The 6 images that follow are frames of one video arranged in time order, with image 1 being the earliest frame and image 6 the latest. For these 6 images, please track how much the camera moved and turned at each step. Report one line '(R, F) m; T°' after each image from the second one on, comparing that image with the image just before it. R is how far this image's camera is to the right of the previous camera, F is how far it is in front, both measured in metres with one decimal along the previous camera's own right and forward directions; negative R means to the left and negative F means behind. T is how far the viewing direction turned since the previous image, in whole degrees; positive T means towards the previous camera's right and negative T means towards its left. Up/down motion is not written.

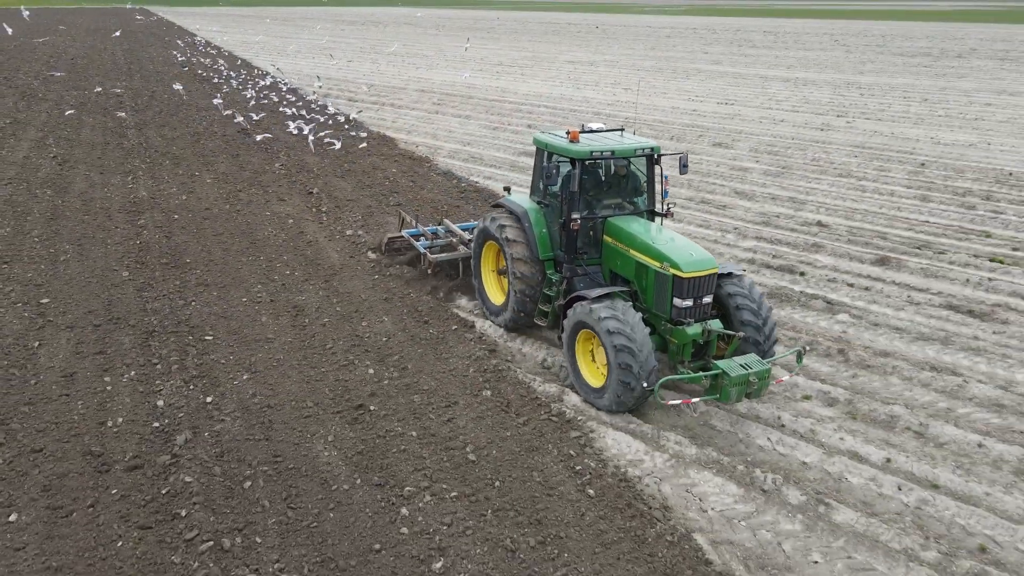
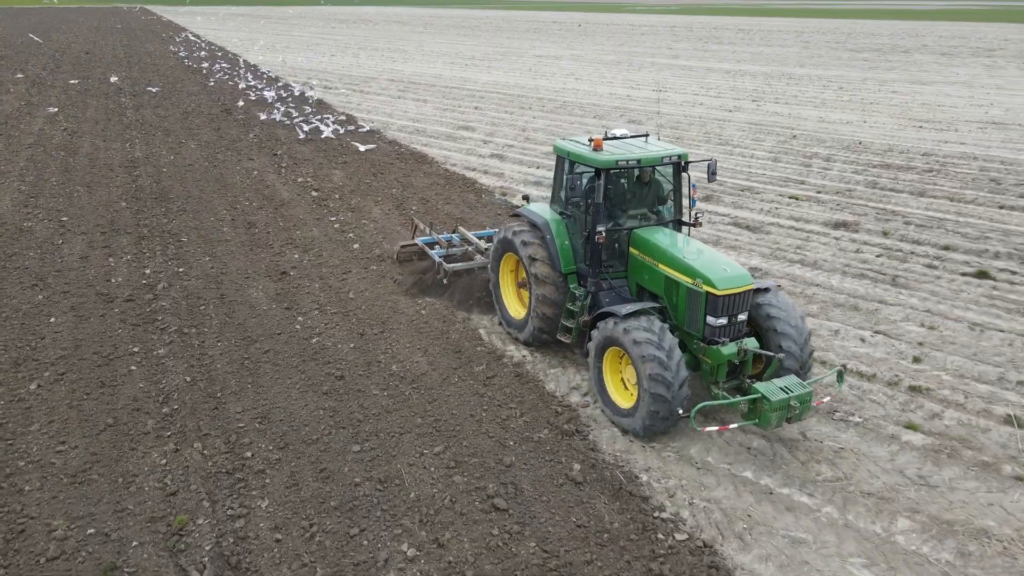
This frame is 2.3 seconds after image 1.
(+1.6, -2.8) m; 0°
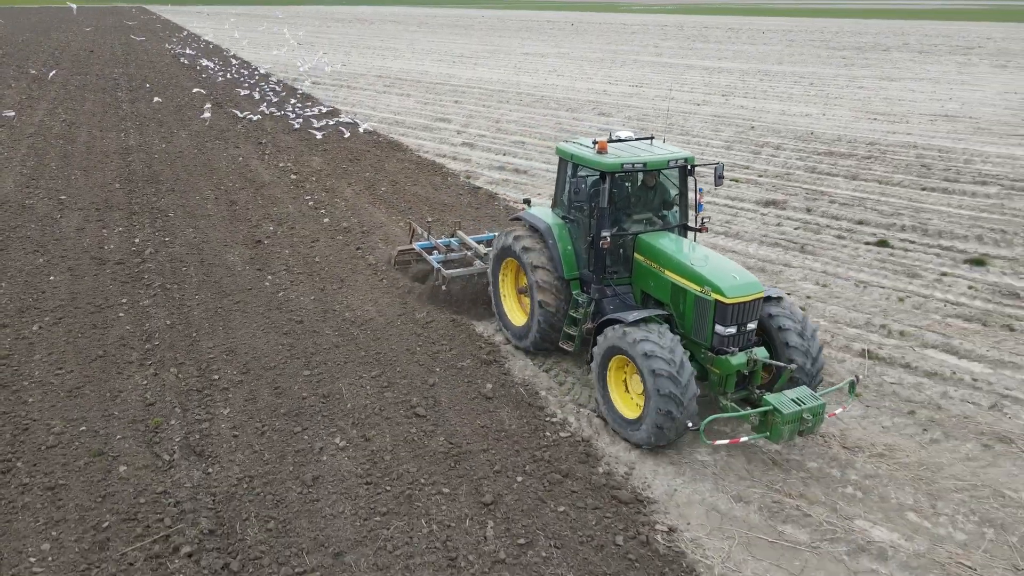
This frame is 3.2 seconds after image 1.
(+0.7, -1.0) m; 0°
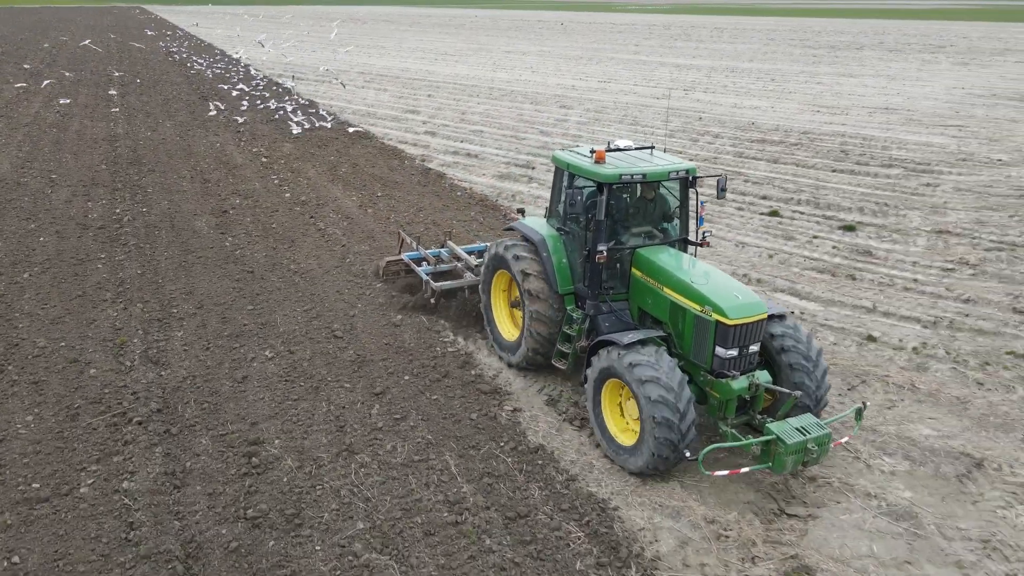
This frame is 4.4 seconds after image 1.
(+1.1, -1.3) m; 0°
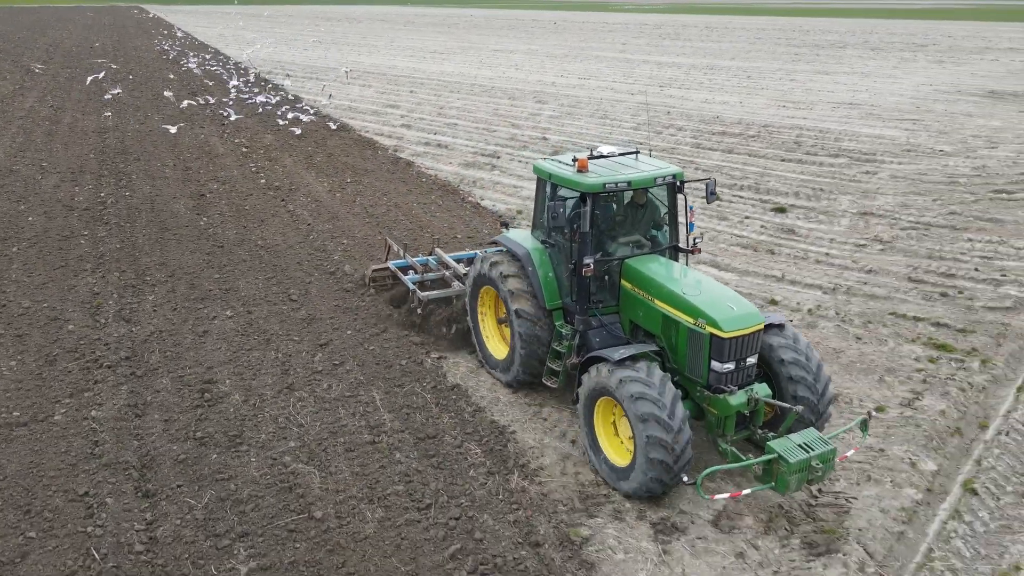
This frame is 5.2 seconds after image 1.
(+0.7, -0.8) m; 0°
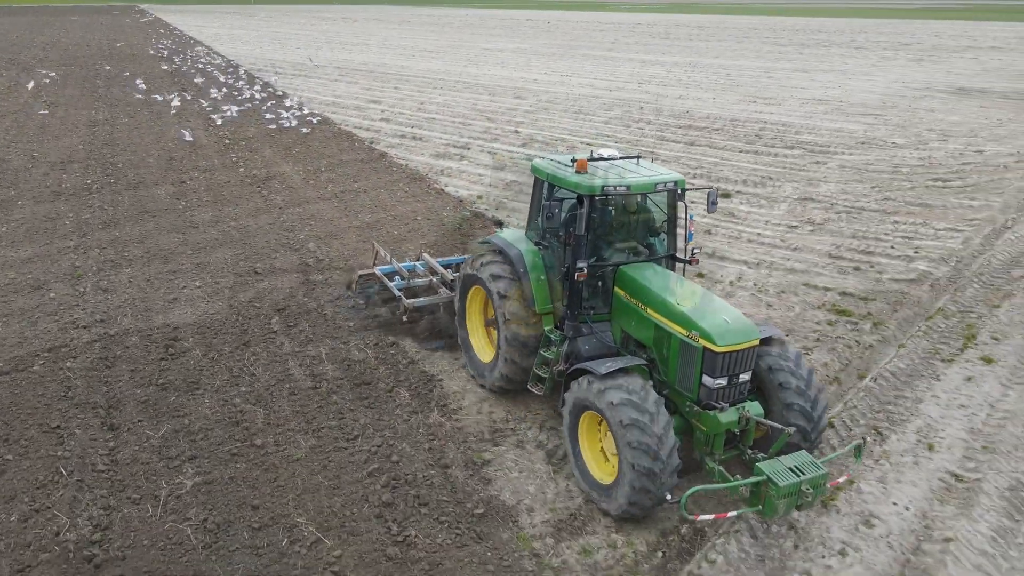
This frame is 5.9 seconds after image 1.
(+0.7, -0.7) m; 0°
